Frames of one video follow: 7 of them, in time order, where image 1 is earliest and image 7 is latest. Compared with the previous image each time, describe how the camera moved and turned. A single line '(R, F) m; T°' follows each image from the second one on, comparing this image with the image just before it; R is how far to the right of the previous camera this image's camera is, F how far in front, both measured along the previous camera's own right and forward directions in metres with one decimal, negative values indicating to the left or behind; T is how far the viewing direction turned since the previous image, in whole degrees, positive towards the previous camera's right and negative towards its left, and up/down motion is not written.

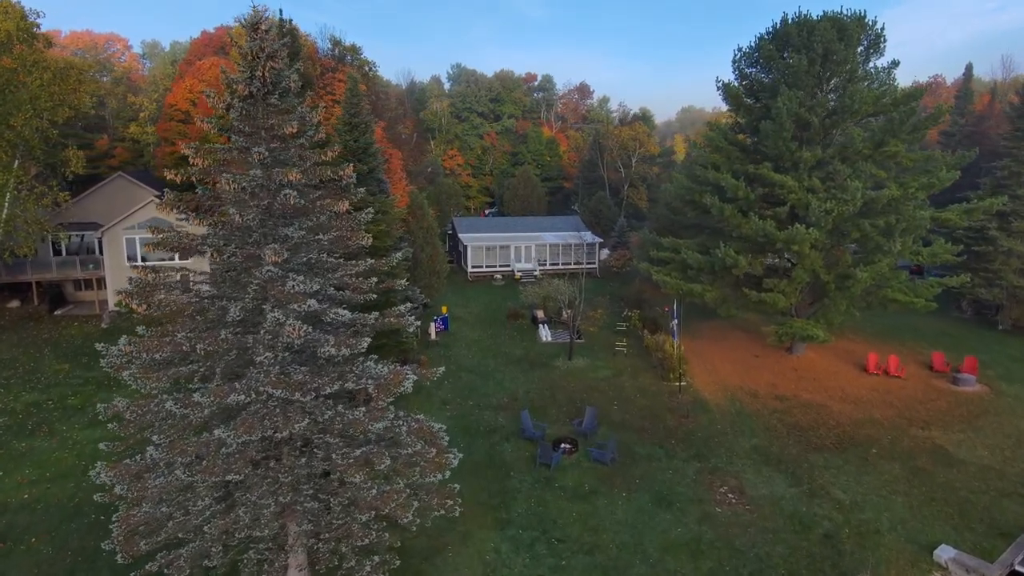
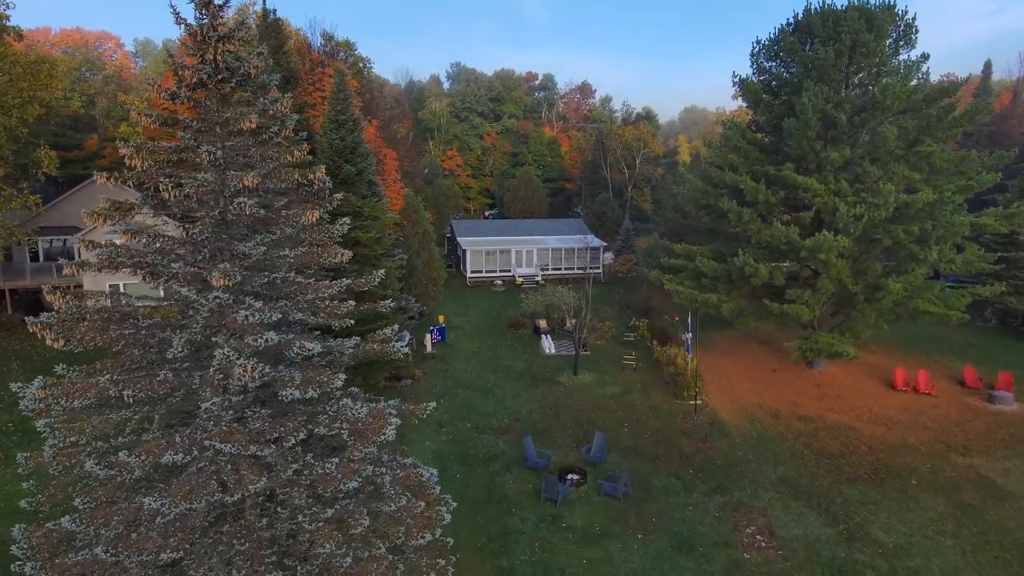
(0.0, +1.5) m; 0°
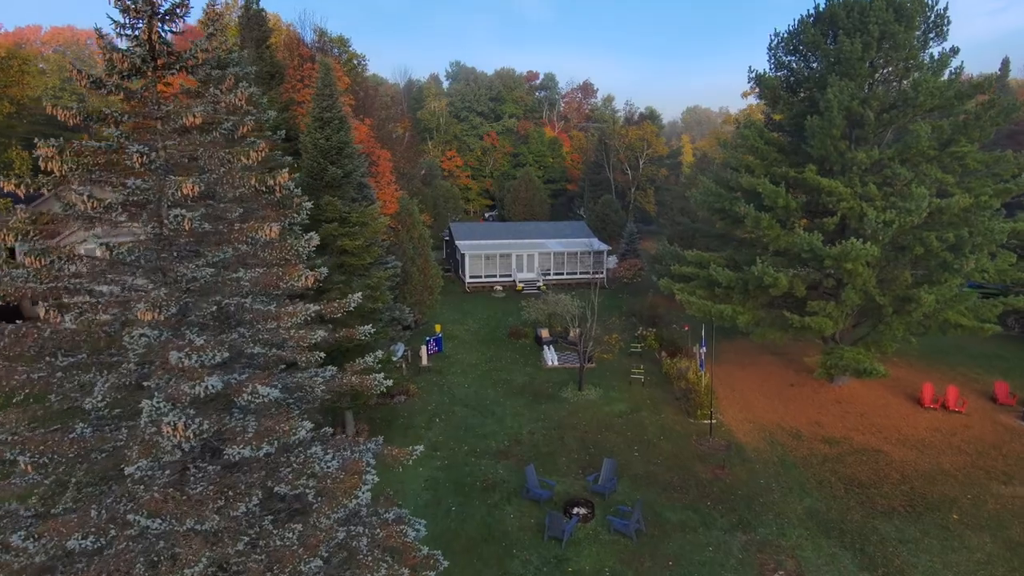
(0.0, +1.3) m; 0°
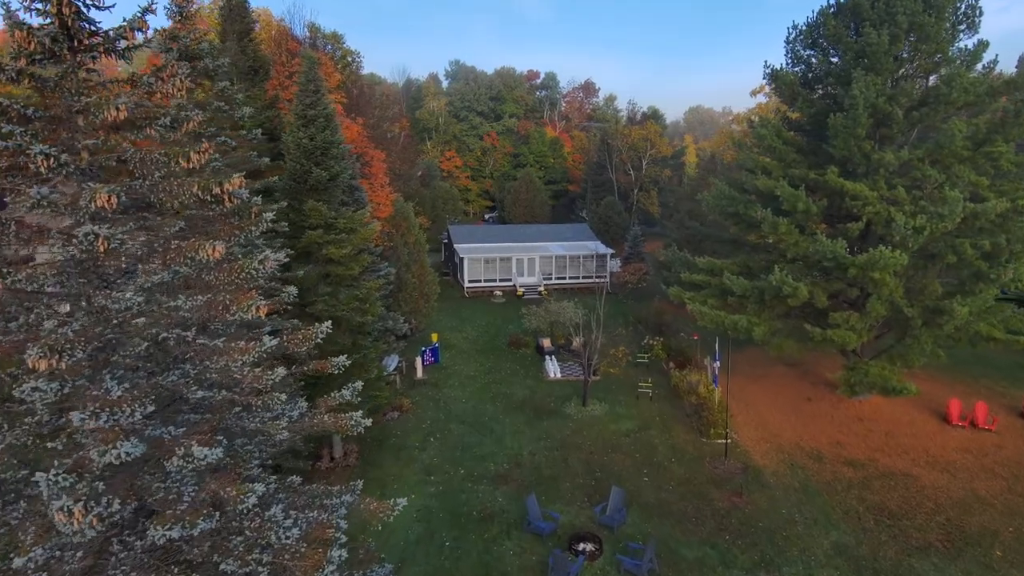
(0.0, +1.2) m; 0°
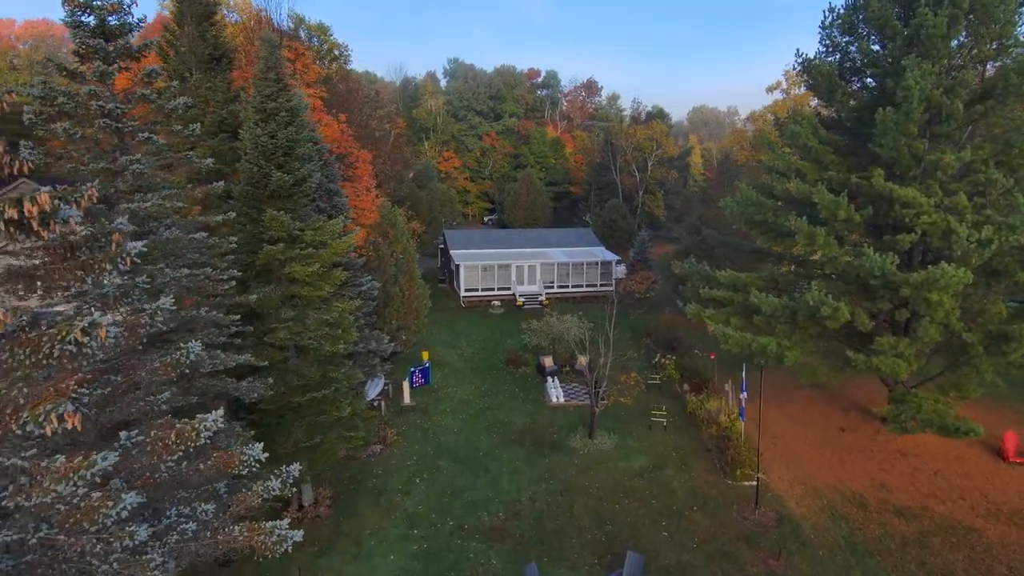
(+0.1, +2.1) m; 0°
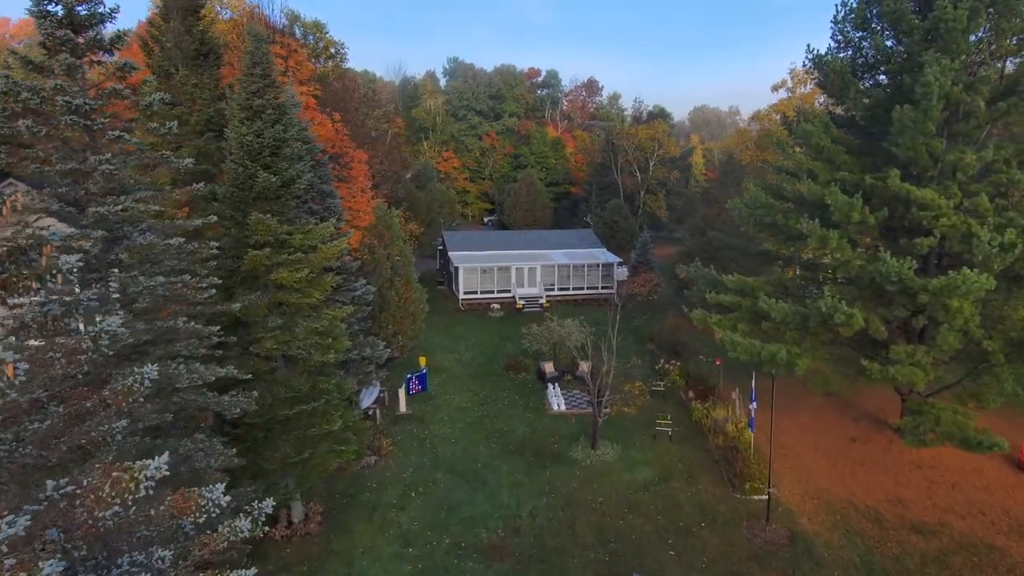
(0.0, +0.6) m; 0°
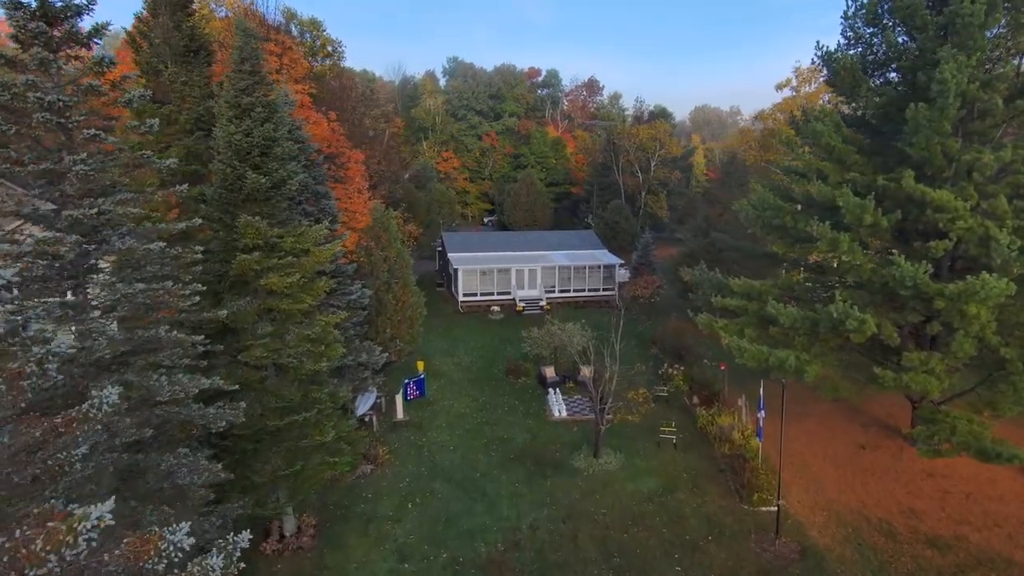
(0.0, +0.4) m; 0°
